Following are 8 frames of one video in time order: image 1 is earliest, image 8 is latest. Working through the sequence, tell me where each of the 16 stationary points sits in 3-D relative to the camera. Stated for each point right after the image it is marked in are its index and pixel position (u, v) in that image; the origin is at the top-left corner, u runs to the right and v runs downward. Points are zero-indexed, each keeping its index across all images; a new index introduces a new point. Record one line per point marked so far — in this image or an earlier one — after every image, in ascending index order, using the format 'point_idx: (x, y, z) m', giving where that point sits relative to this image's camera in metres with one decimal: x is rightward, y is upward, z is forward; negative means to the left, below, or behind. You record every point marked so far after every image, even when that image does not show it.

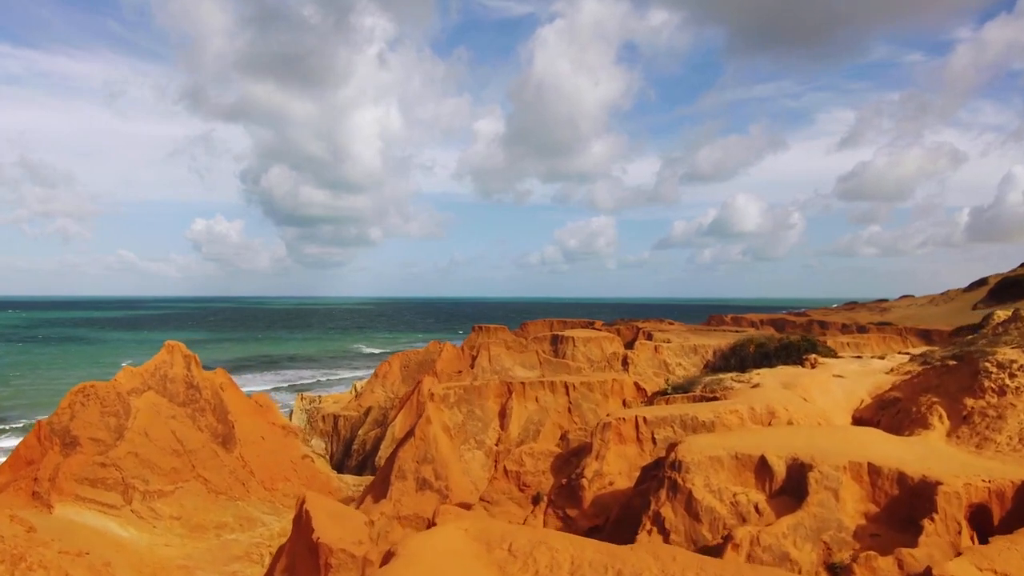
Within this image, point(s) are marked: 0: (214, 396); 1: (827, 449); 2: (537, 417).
0: (-8.6, -3.1, +17.8) m
1: (+4.2, -2.1, +8.2) m
2: (+0.6, -2.9, +14.2) m
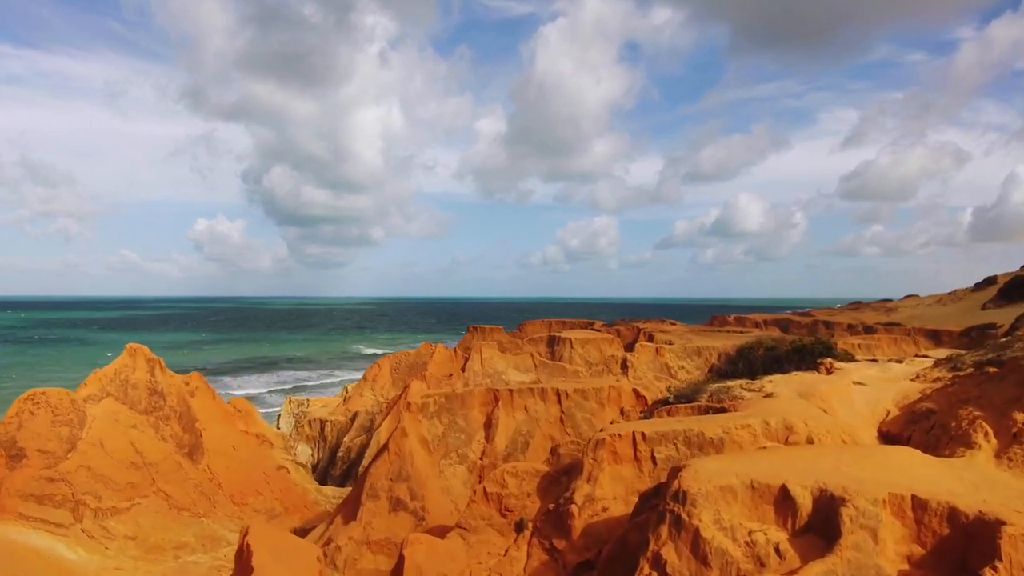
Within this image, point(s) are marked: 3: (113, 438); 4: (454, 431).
0: (-8.9, -3.1, +16.6) m
1: (+3.9, -2.1, +6.8) m
2: (+0.3, -2.9, +12.9) m
3: (-9.5, -3.6, +14.8) m
4: (-1.2, -2.9, +12.7) m
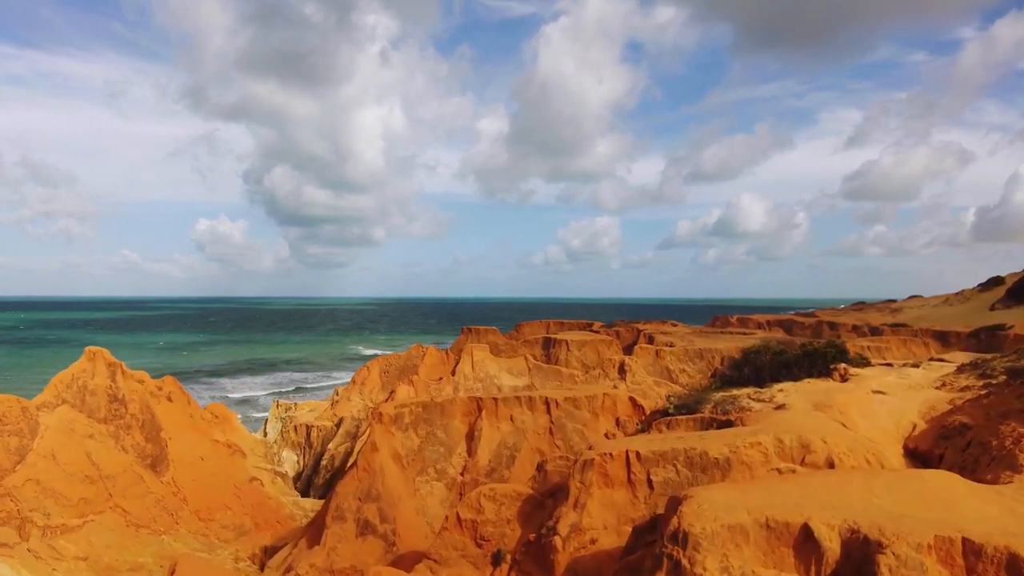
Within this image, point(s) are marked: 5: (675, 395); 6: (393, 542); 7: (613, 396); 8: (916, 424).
0: (-9.2, -3.0, +15.4) m
1: (+3.5, -2.0, +5.7) m
2: (0.0, -2.9, +11.8) m
3: (-9.8, -3.5, +13.7) m
4: (-1.5, -2.9, +11.6) m
5: (+4.1, -2.7, +15.6) m
6: (-1.9, -4.0, +9.9) m
7: (+2.0, -2.2, +12.5) m
8: (+6.4, -2.2, +9.9) m
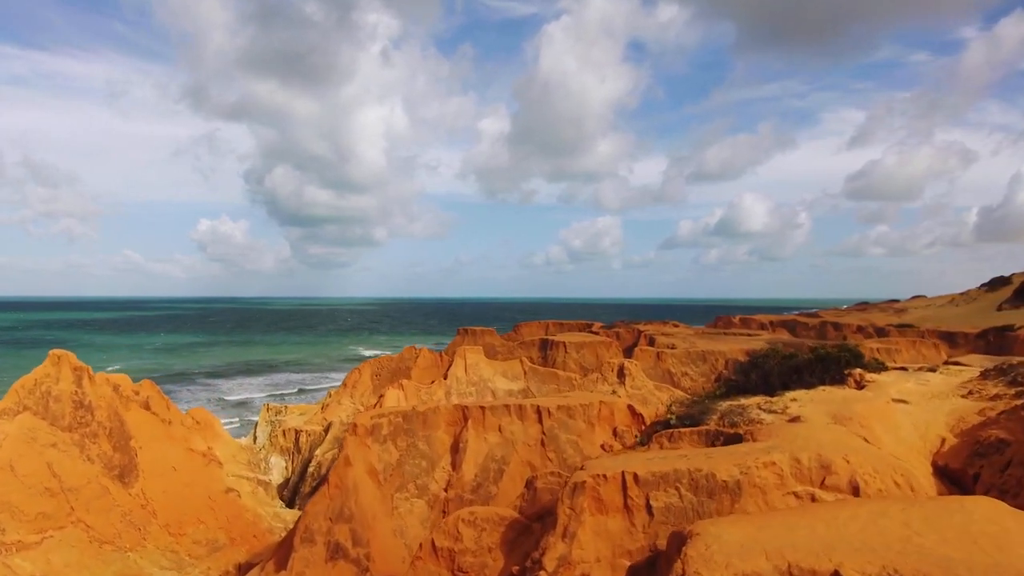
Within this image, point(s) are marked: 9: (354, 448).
0: (-9.4, -3.0, +14.5) m
1: (+3.3, -2.0, +4.8) m
2: (-0.2, -2.9, +10.8) m
3: (-10.0, -3.5, +12.8) m
4: (-1.7, -2.9, +10.6) m
5: (+3.9, -2.7, +14.7) m
6: (-2.1, -4.0, +8.9) m
7: (+1.8, -2.2, +11.6) m
8: (+6.2, -2.2, +9.0) m
9: (-2.6, -2.6, +10.1) m
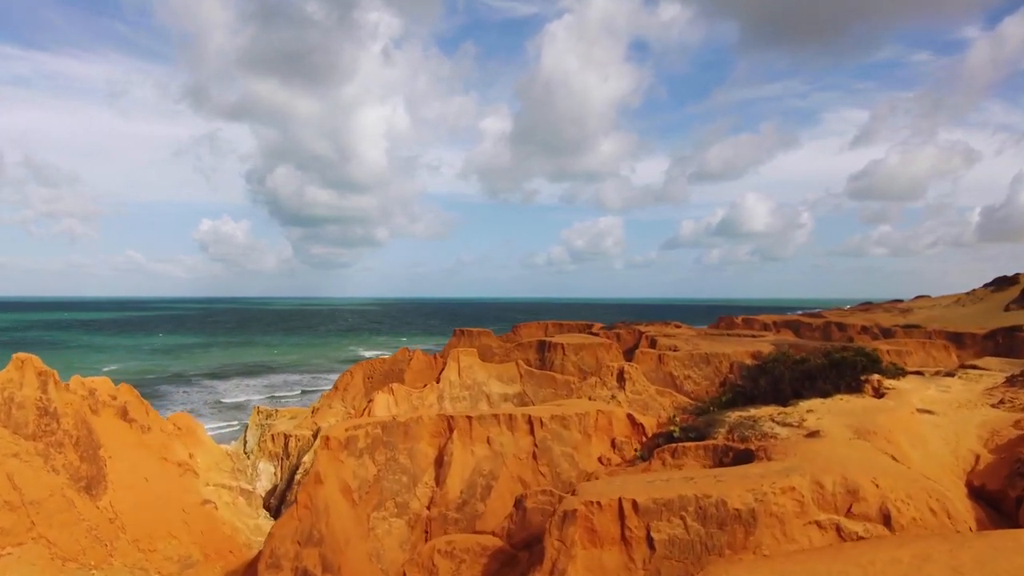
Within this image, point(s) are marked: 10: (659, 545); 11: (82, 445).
0: (-9.5, -3.0, +13.7) m
1: (+3.1, -2.0, +3.9) m
2: (-0.4, -2.9, +10.0) m
3: (-10.2, -3.5, +11.9) m
4: (-1.9, -2.9, +9.8) m
5: (+3.7, -2.7, +13.8) m
6: (-2.3, -4.0, +8.1) m
7: (+1.7, -2.2, +10.7) m
8: (+6.1, -2.2, +8.1) m
9: (-2.7, -2.6, +9.3) m
10: (+1.4, -2.4, +5.9) m
11: (-9.3, -3.4, +13.5) m
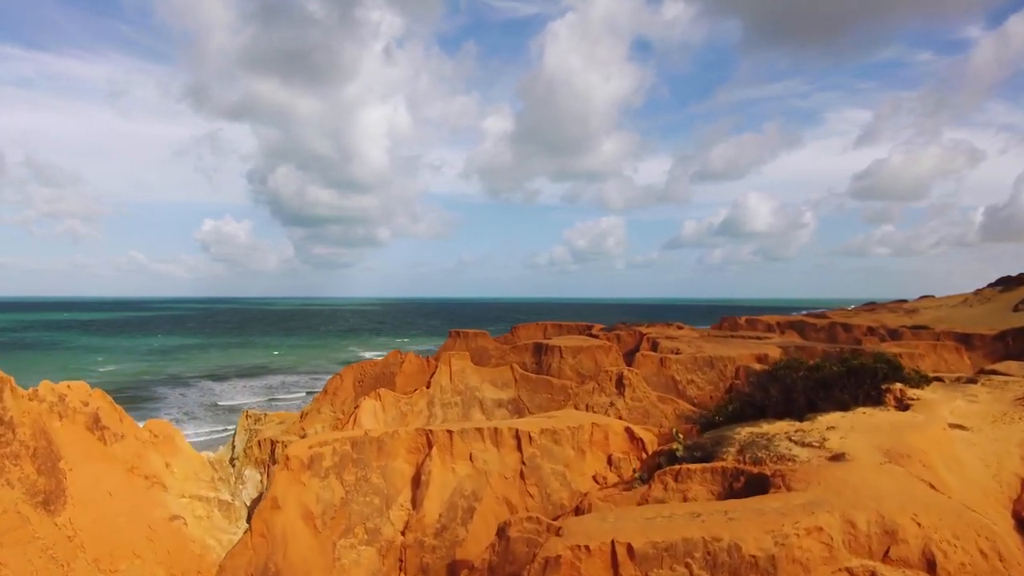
0: (-9.7, -3.0, +12.7) m
1: (+2.9, -2.0, +2.9) m
2: (-0.6, -2.9, +9.0) m
3: (-10.4, -3.5, +11.0) m
4: (-2.1, -2.9, +8.8) m
5: (+3.5, -2.7, +12.8) m
6: (-2.5, -4.0, +7.1) m
7: (+1.5, -2.2, +9.7) m
8: (+5.8, -2.2, +7.1) m
9: (-3.0, -2.6, +8.3) m
10: (+1.2, -2.4, +5.0) m
11: (-9.5, -3.4, +12.6) m
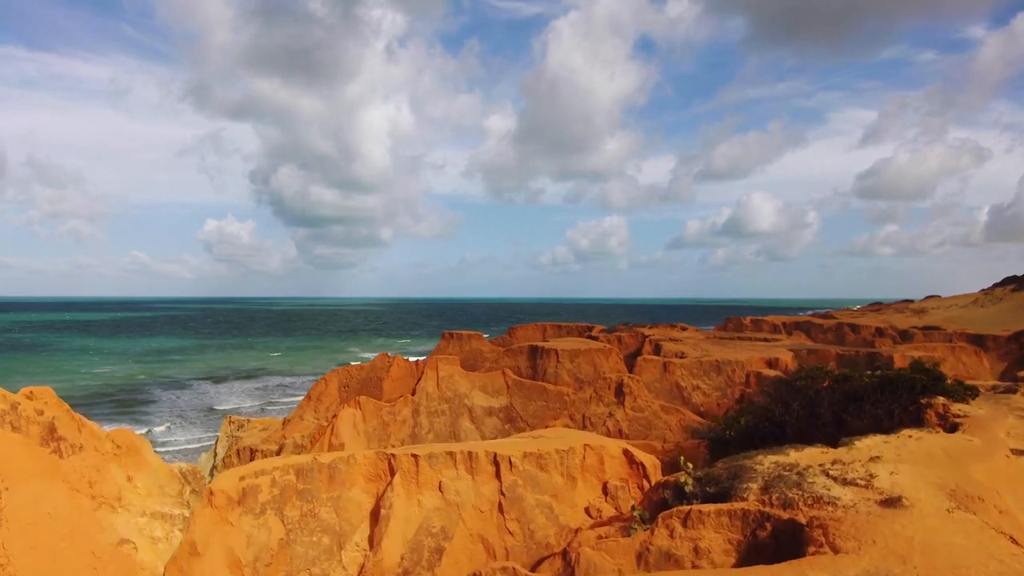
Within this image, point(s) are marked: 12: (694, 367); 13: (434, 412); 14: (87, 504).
0: (-10.0, -3.0, +11.4) m
1: (+2.6, -2.0, +1.5) m
2: (-0.9, -2.8, +7.6) m
3: (-10.7, -3.5, +9.6) m
4: (-2.4, -2.9, +7.4) m
5: (+3.2, -2.7, +11.4) m
6: (-2.8, -4.0, +5.7) m
7: (+1.2, -2.1, +8.3) m
8: (+5.5, -2.1, +5.6) m
9: (-3.3, -2.6, +6.9) m
10: (+0.9, -2.4, +3.5) m
11: (-9.8, -3.4, +11.2) m
12: (+5.5, -2.4, +18.6) m
13: (-2.2, -3.5, +17.6) m
14: (-8.6, -4.3, +12.6) m
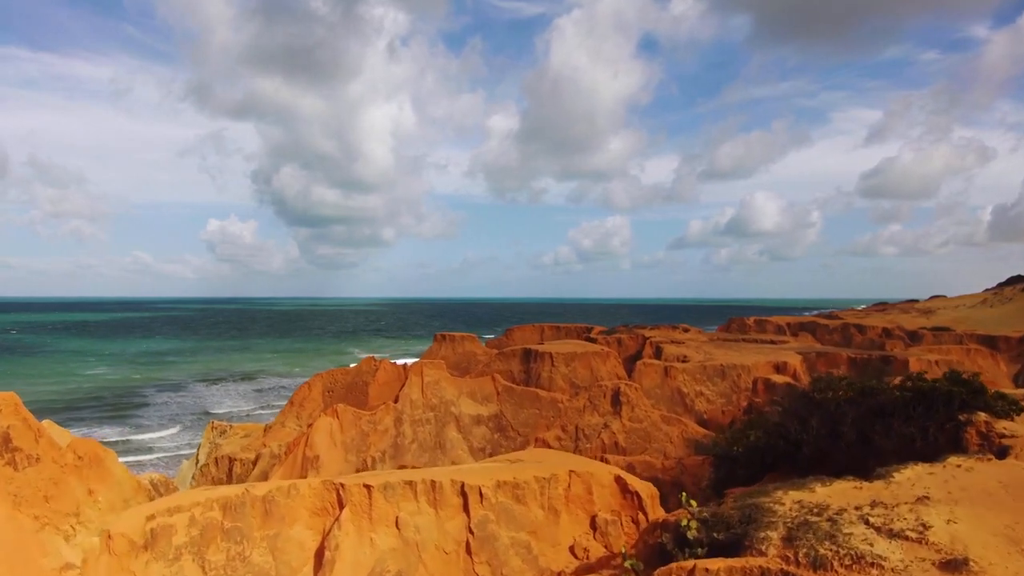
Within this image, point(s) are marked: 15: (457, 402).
0: (-10.3, -3.0, +10.2) m
1: (+2.2, -2.0, +0.3) m
2: (-1.2, -2.8, +6.4) m
3: (-11.0, -3.5, +8.5) m
4: (-2.7, -2.9, +6.2) m
5: (+3.0, -2.7, +10.2) m
6: (-3.1, -4.0, +4.5) m
7: (+0.9, -2.1, +7.1) m
8: (+5.2, -2.1, +4.4) m
9: (-3.6, -2.6, +5.7) m
10: (+0.6, -2.4, +2.3) m
11: (-10.1, -3.4, +10.0) m
12: (+5.2, -2.4, +17.4) m
13: (-2.5, -3.5, +16.4) m
14: (-8.9, -4.3, +11.5) m
15: (-1.5, -3.1, +16.8) m
